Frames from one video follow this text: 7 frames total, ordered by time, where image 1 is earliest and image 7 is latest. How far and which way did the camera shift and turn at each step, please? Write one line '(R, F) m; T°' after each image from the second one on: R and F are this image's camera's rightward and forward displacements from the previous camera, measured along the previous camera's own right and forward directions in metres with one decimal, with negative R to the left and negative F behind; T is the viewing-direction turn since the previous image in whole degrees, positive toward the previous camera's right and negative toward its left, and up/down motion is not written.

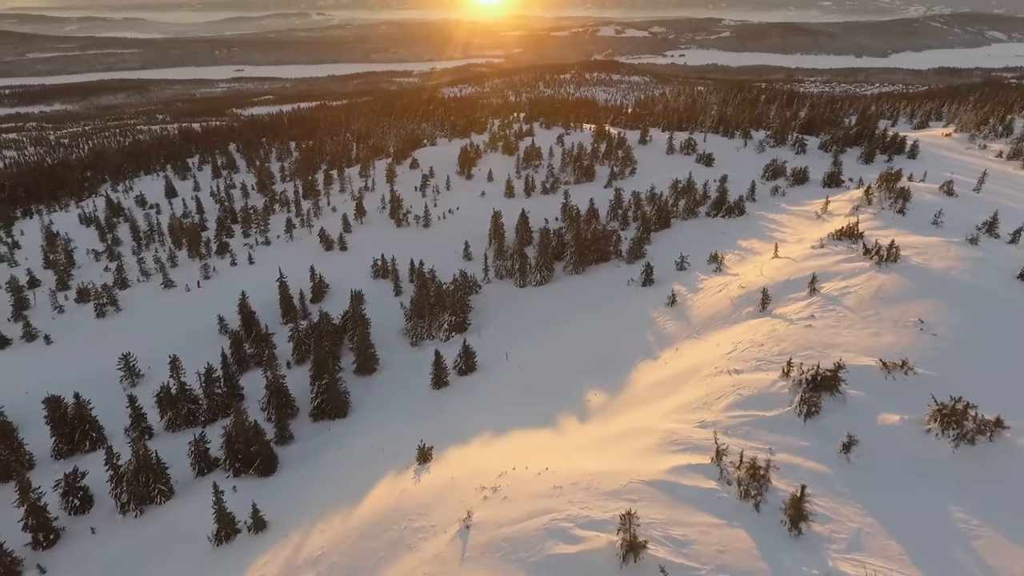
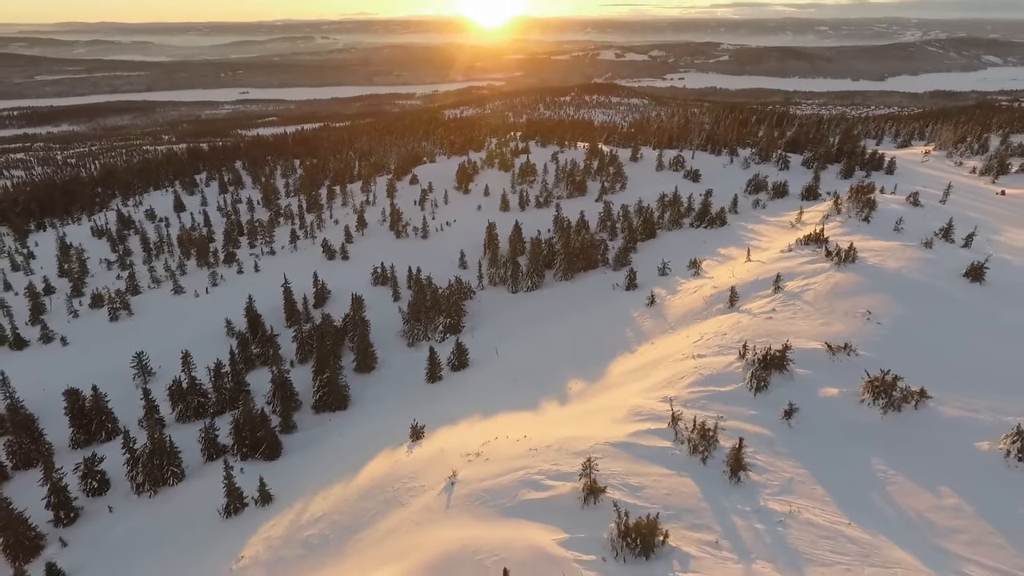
(+0.4, -1.3) m; 0°
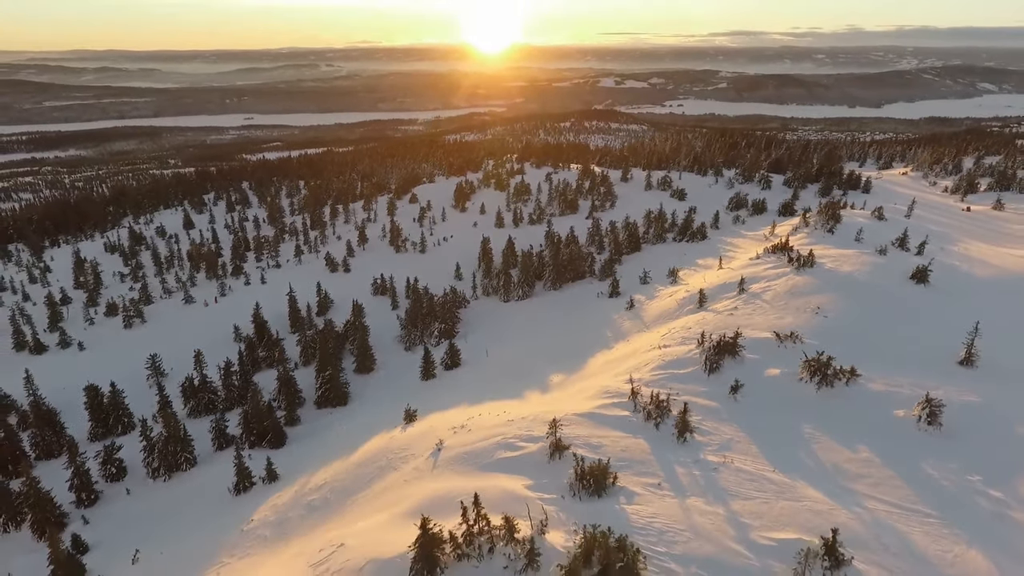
(+0.5, -1.5) m; 0°
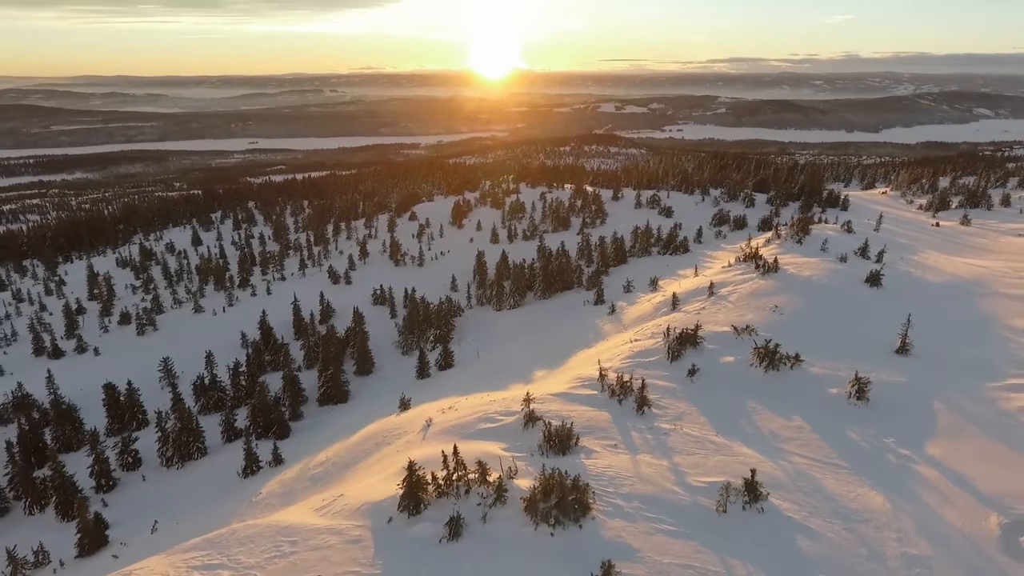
(+0.5, -1.6) m; 0°
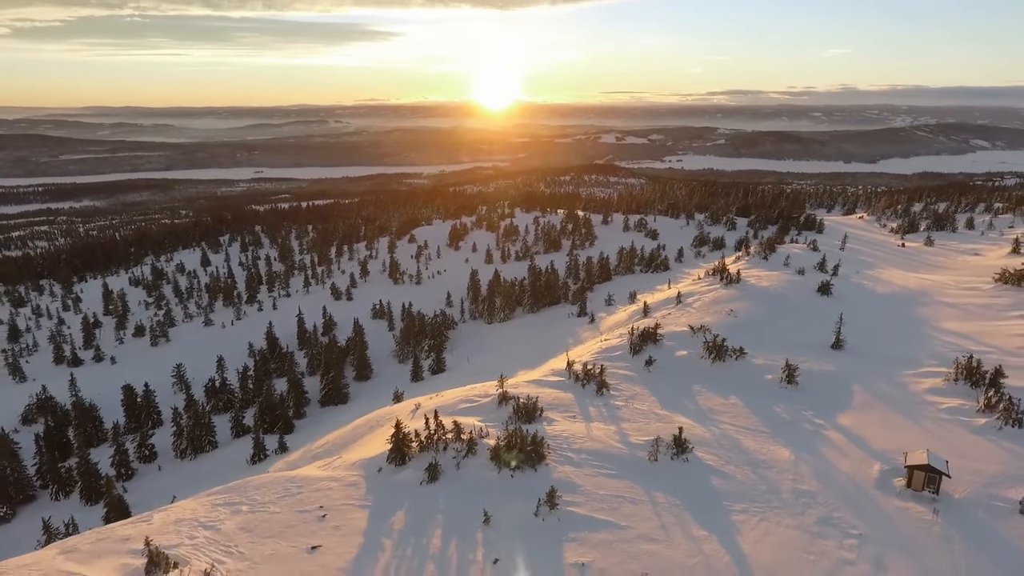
(+0.6, -2.0) m; 0°
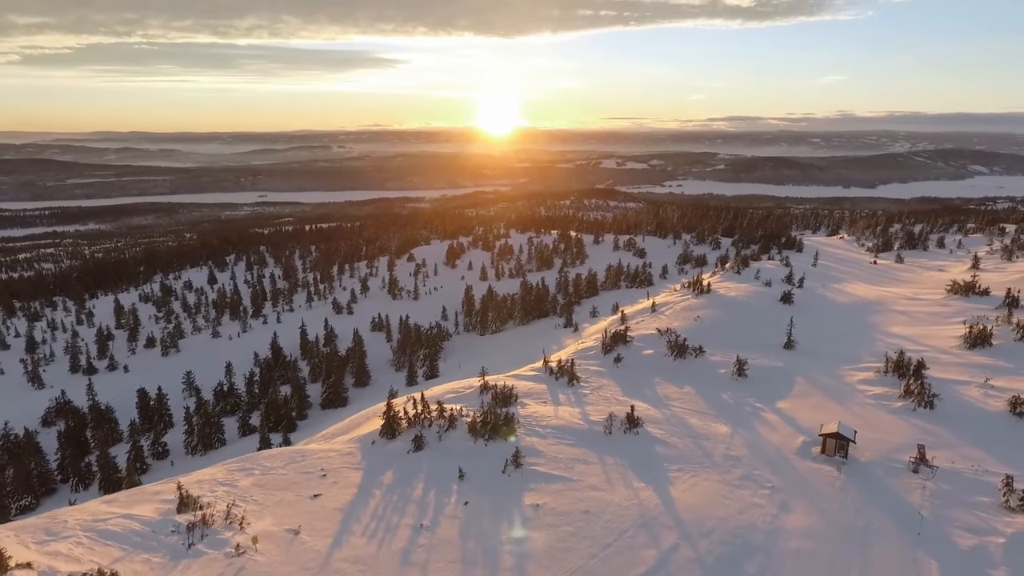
(+0.6, -1.8) m; 0°
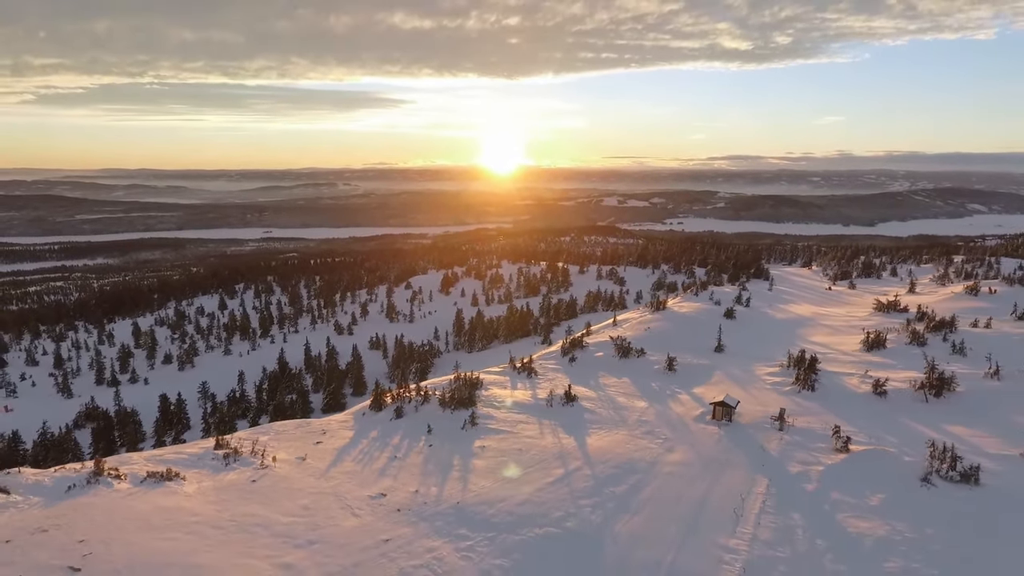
(+1.1, -3.4) m; 0°
